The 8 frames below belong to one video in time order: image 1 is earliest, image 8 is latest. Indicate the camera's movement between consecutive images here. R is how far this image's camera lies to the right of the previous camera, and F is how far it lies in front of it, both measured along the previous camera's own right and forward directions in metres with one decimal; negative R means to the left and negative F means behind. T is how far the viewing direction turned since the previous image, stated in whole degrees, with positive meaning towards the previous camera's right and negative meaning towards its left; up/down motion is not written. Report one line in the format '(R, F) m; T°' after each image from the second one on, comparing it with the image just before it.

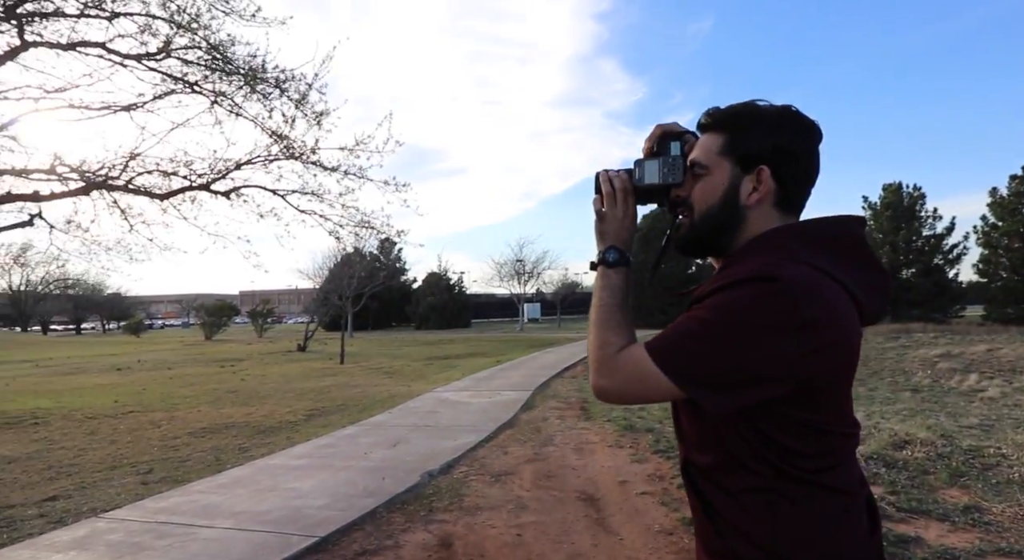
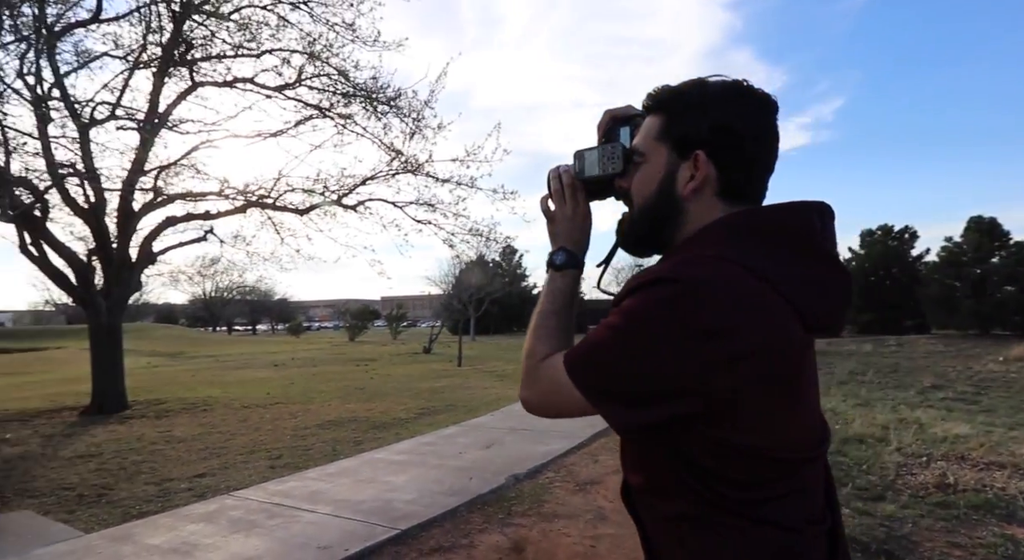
(+0.4, +0.1) m; -13°
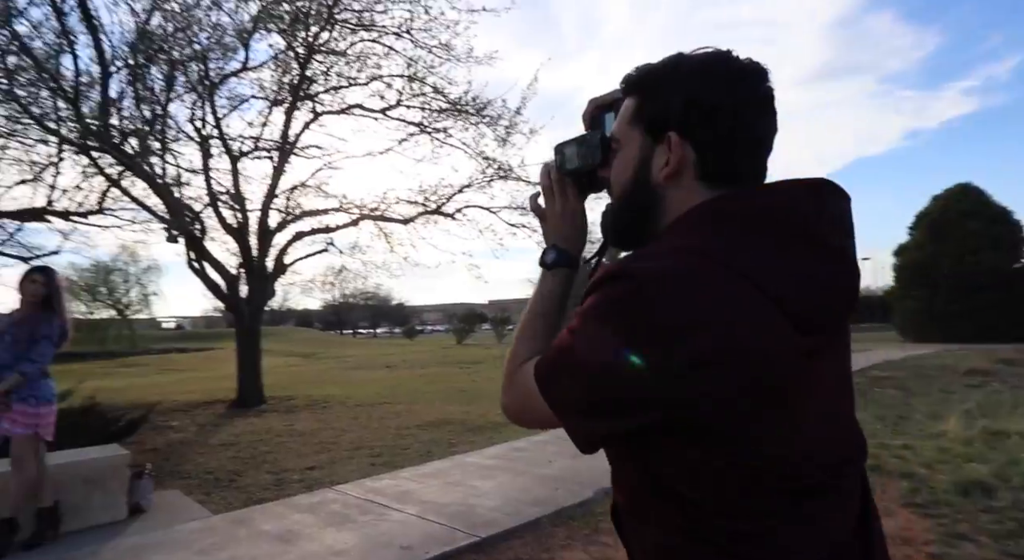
(+0.2, +0.1) m; -11°
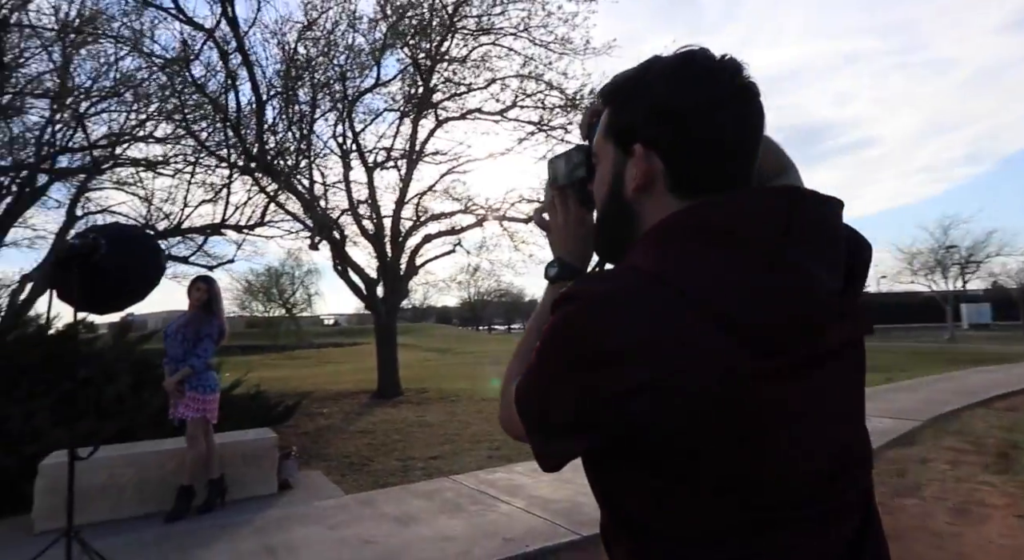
(+0.2, 0.0) m; -13°
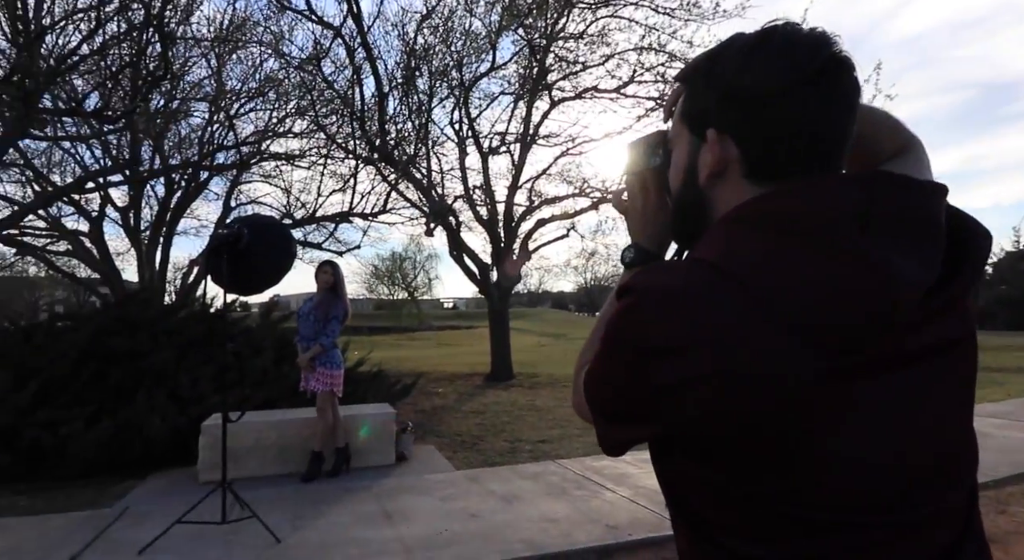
(+0.1, 0.0) m; -11°
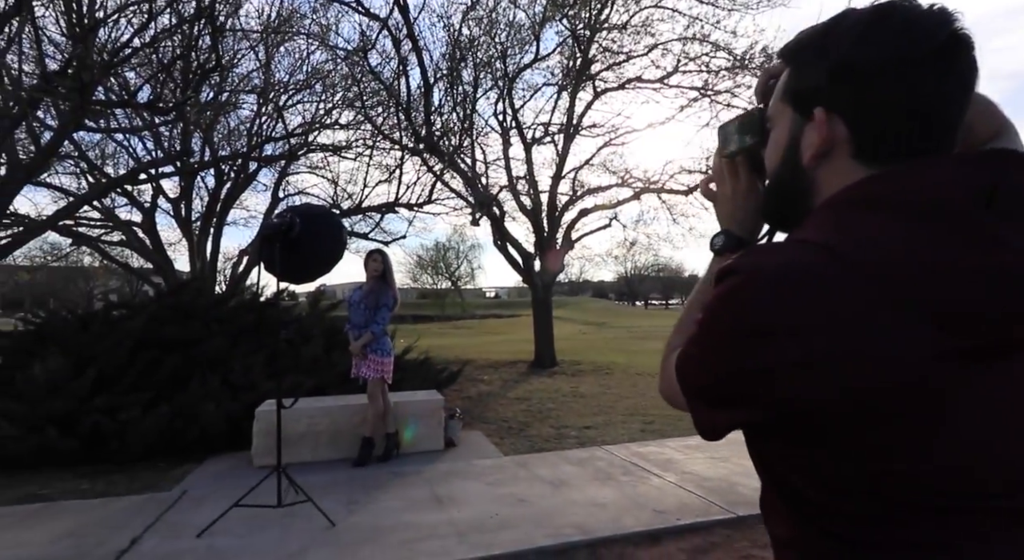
(-0.1, 0.0) m; -4°
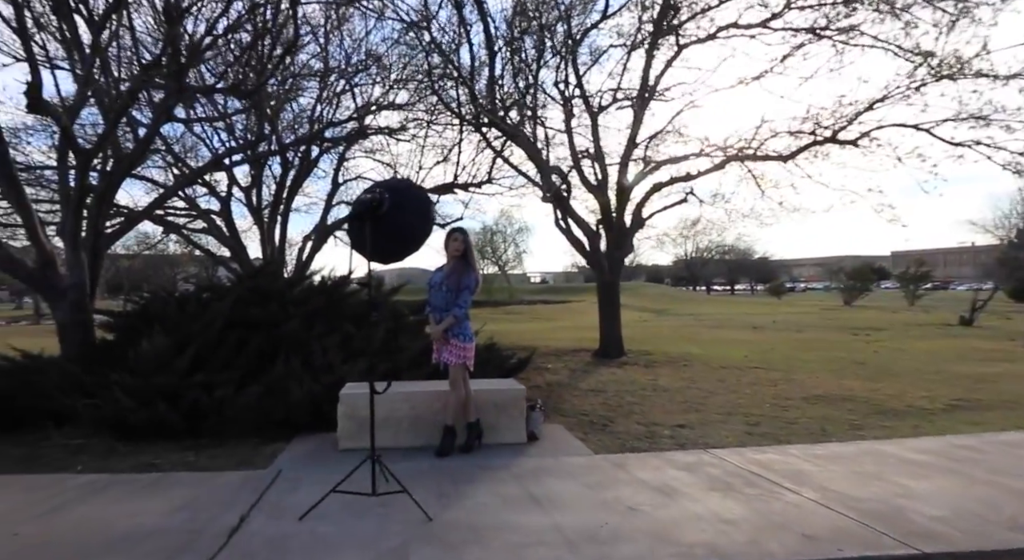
(-0.4, +0.5) m; -5°
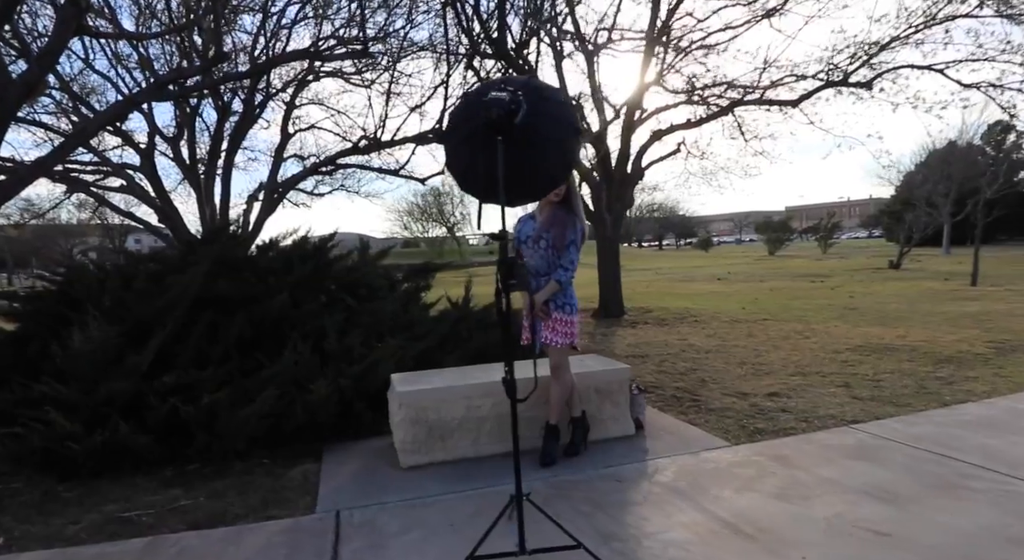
(-1.2, +1.2) m; +6°
